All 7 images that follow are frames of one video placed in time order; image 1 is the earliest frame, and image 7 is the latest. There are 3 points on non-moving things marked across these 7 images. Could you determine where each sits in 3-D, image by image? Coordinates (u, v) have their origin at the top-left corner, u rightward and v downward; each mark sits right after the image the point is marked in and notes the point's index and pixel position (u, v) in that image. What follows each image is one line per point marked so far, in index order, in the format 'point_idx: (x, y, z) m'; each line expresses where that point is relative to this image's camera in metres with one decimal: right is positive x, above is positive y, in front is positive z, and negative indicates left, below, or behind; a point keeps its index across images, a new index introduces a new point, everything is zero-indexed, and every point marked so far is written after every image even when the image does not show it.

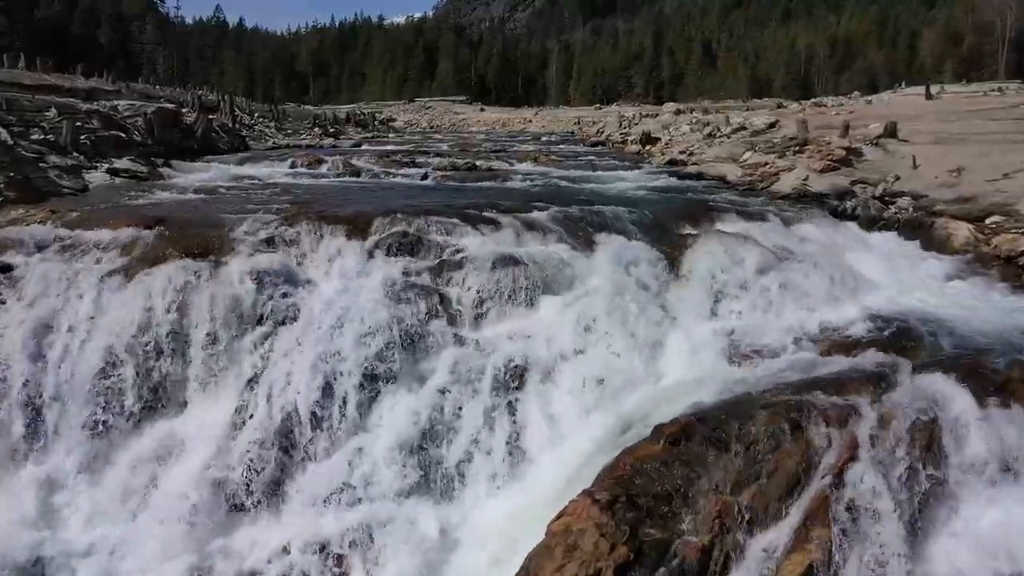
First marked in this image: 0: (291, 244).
0: (-2.9, +0.6, +10.8) m
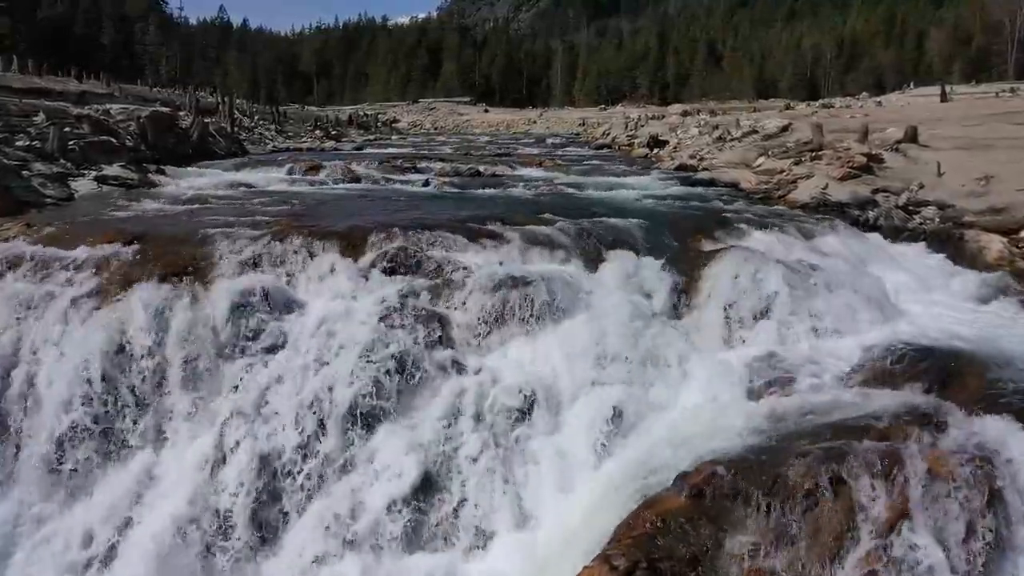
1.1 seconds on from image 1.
0: (-2.9, +0.3, +10.1) m
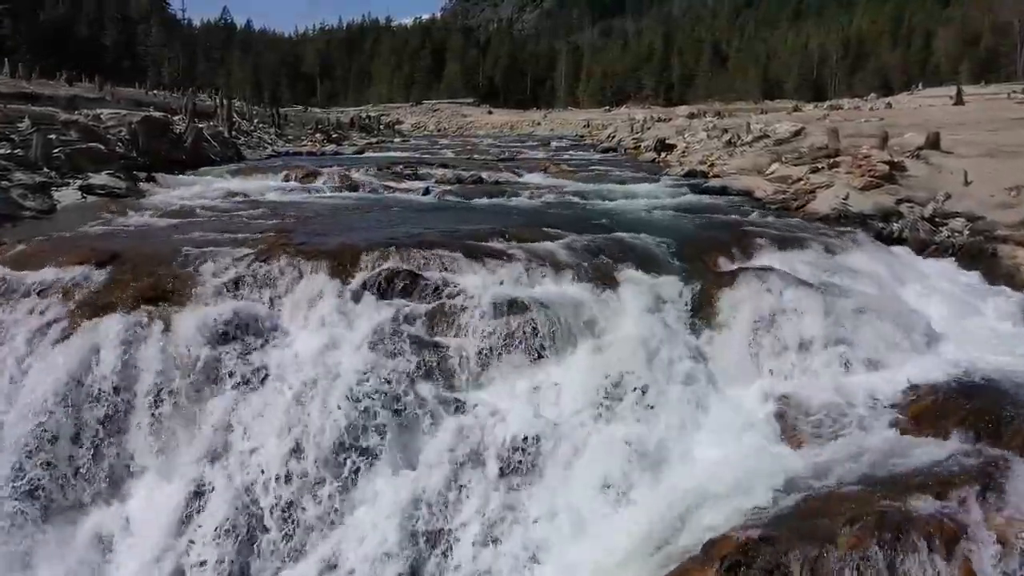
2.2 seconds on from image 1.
0: (-2.8, +0.1, +9.3) m
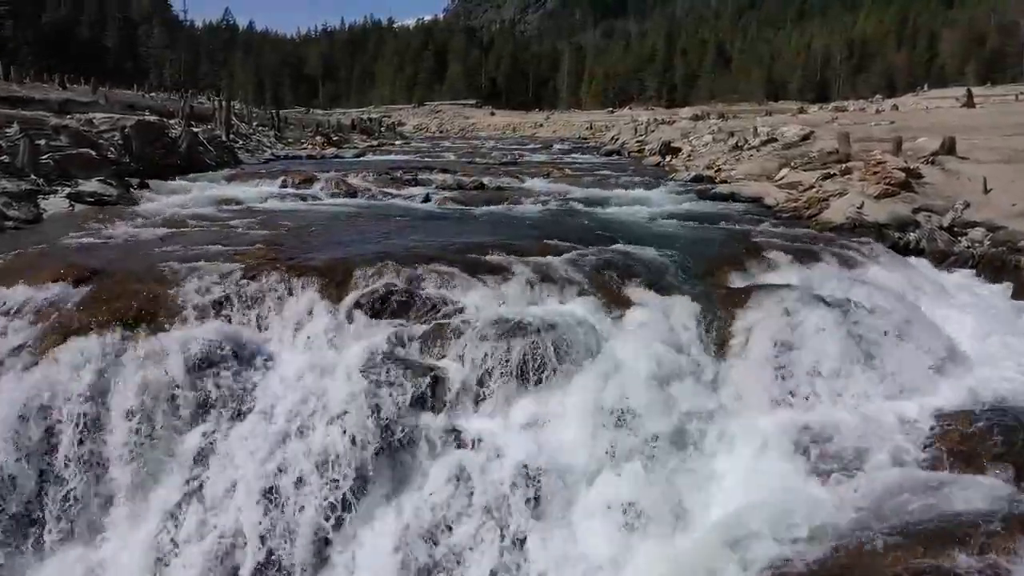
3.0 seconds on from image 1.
0: (-2.8, -0.2, +8.8) m
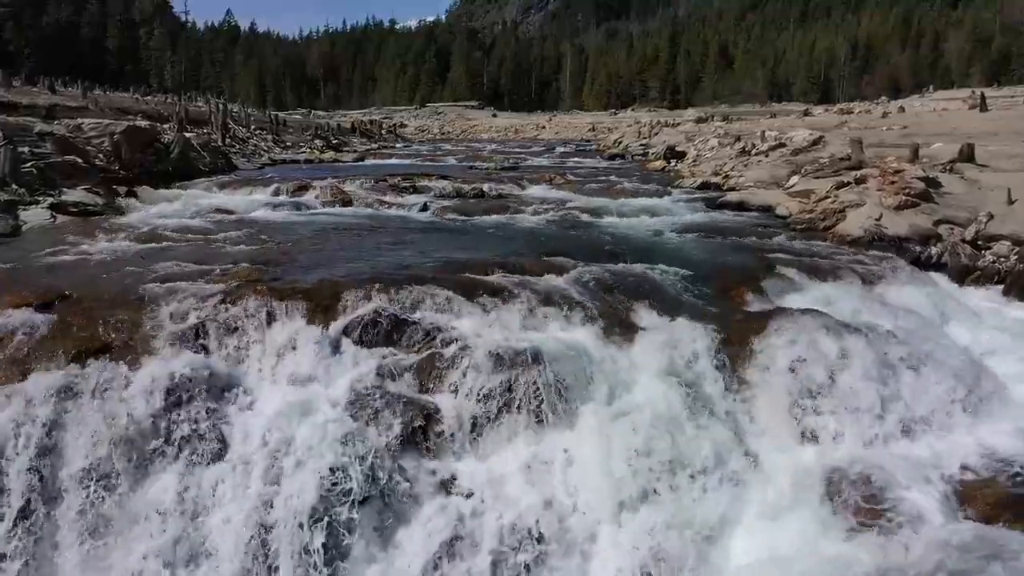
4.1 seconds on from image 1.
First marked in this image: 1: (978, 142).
0: (-2.8, -0.4, +8.1) m
1: (+11.3, +3.5, +19.7) m
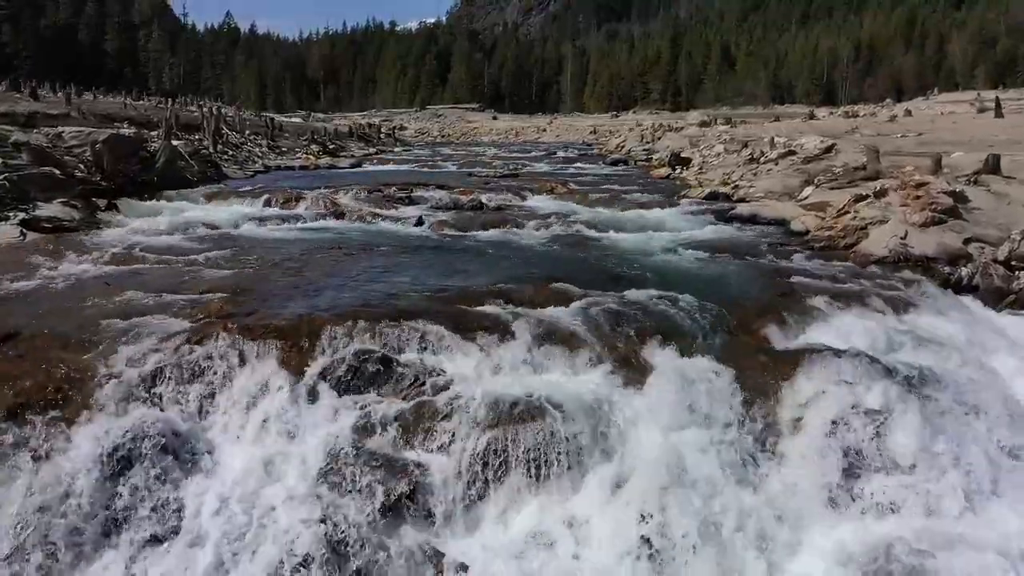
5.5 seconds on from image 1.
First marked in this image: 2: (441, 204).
0: (-2.8, -0.8, +7.2) m
1: (+11.3, +3.2, +18.8) m
2: (-1.7, +2.0, +19.1) m
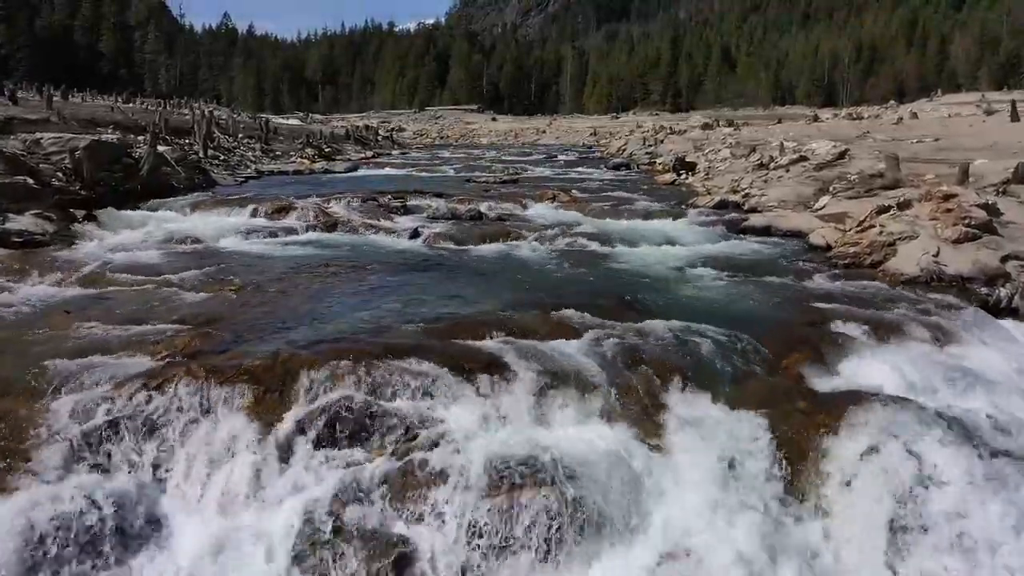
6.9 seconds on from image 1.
0: (-2.8, -1.1, +6.3) m
1: (+11.3, +2.8, +17.9) m
2: (-1.7, +1.7, +18.2) m
